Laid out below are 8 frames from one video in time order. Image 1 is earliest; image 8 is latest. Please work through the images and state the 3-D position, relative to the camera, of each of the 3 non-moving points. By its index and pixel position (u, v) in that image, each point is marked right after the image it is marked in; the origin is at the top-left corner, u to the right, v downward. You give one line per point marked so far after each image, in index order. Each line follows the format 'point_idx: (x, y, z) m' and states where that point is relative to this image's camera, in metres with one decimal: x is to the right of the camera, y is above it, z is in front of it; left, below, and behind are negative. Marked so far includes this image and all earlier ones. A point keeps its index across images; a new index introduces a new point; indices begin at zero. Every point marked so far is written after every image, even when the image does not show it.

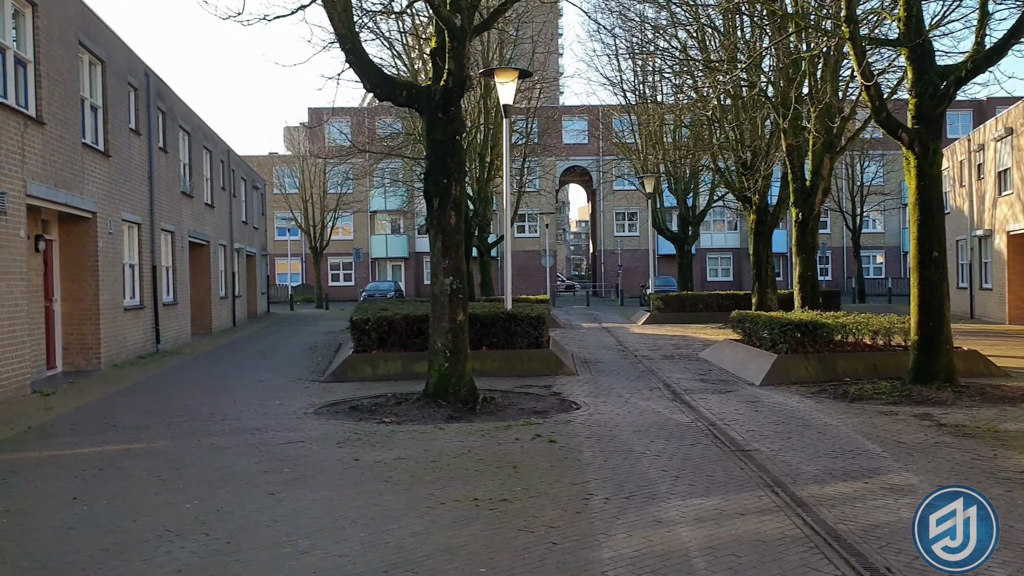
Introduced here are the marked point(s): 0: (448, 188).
0: (-0.7, +1.2, +8.8) m
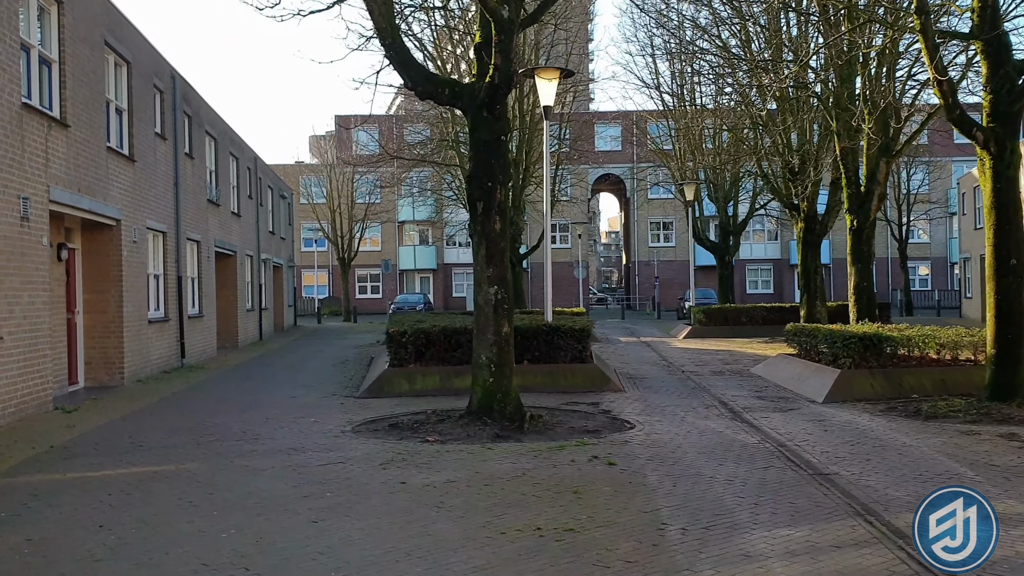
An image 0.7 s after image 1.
0: (-0.2, +1.1, +8.4) m
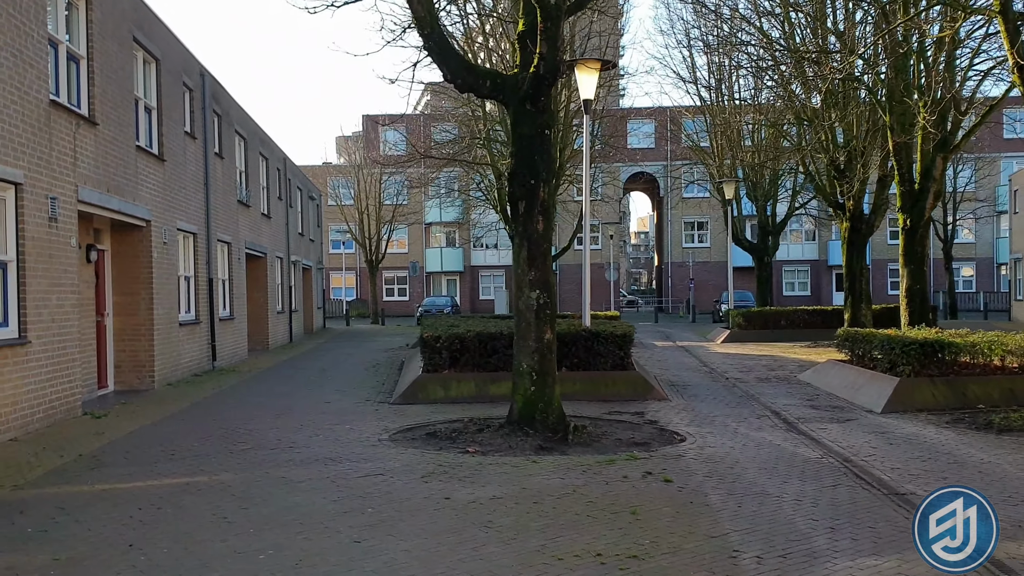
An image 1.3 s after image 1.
0: (+0.3, +1.0, +8.0) m
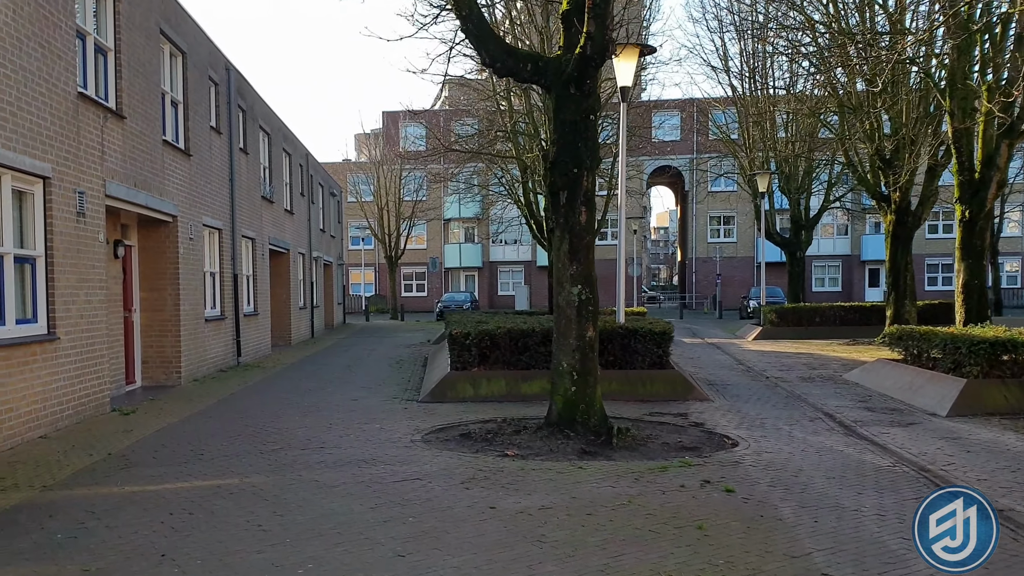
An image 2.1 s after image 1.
0: (+0.7, +1.1, +7.6) m
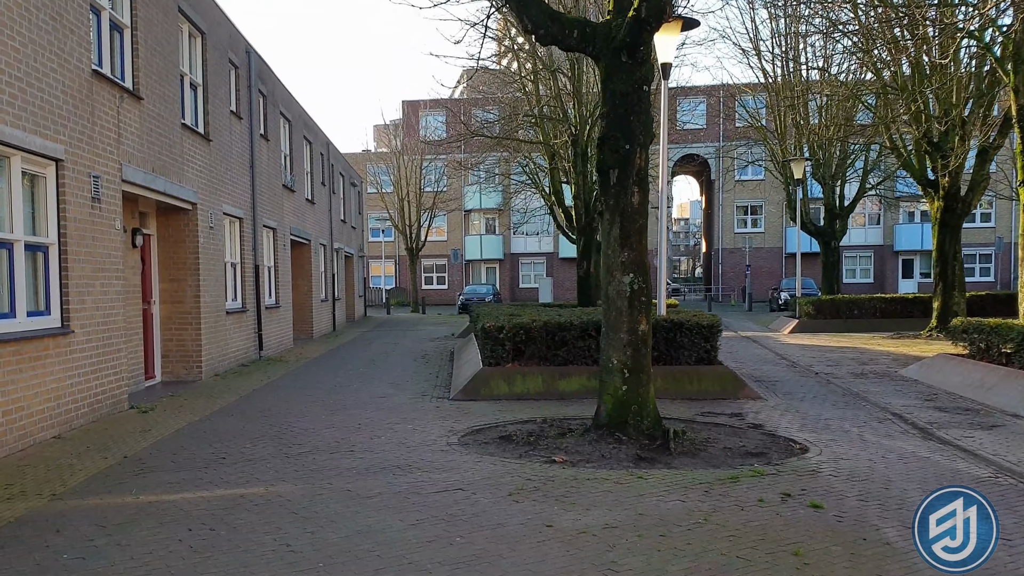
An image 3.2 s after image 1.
0: (+1.1, +1.2, +7.0) m
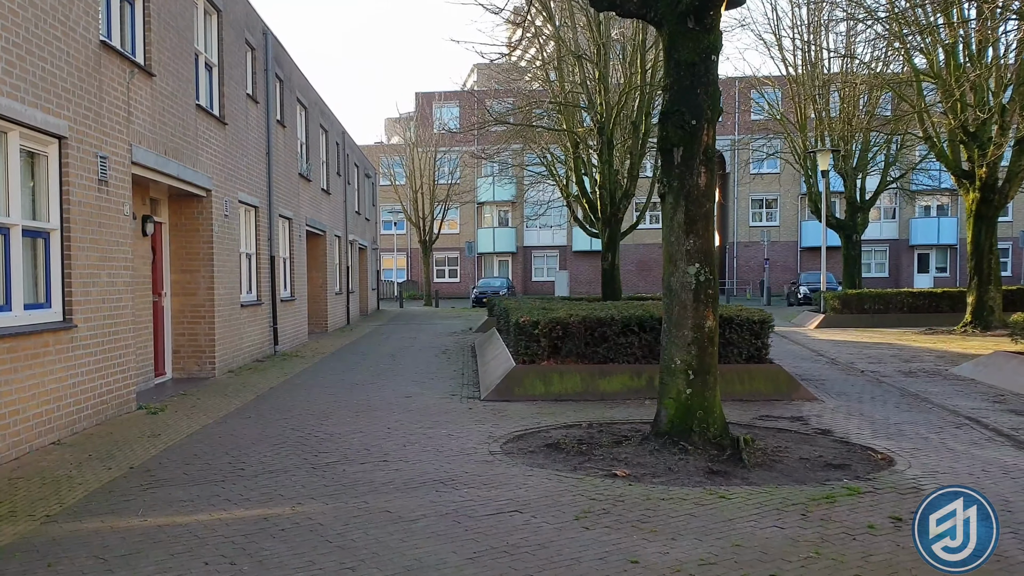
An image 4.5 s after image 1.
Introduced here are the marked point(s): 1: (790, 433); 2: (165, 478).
0: (+1.5, +1.3, +6.2) m
1: (+2.8, -1.3, +7.6) m
2: (-2.5, -1.4, +5.4) m
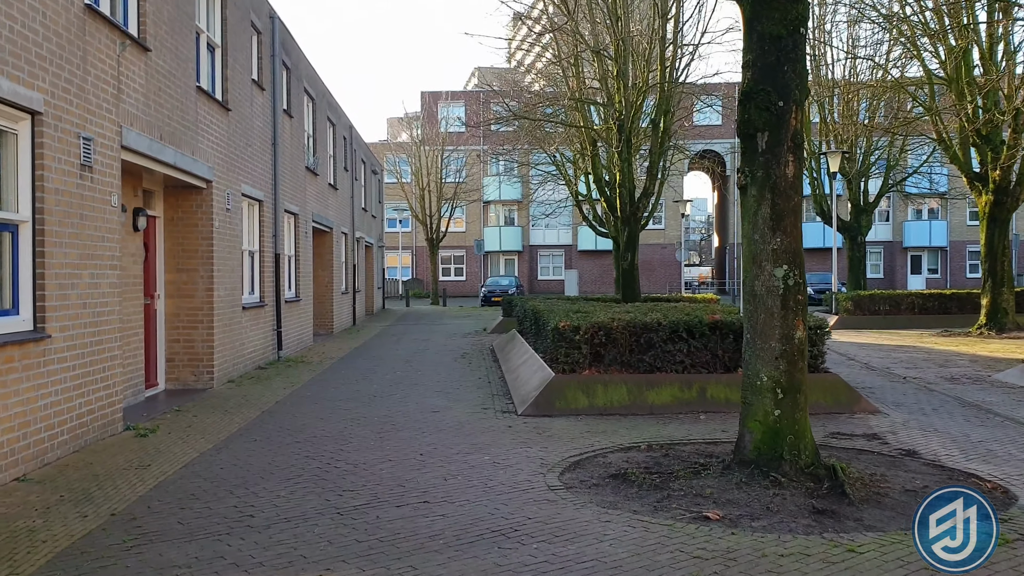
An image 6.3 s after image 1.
0: (+1.9, +1.3, +5.2) m
1: (+3.2, -1.3, +6.5) m
2: (-2.1, -1.4, +4.4) m
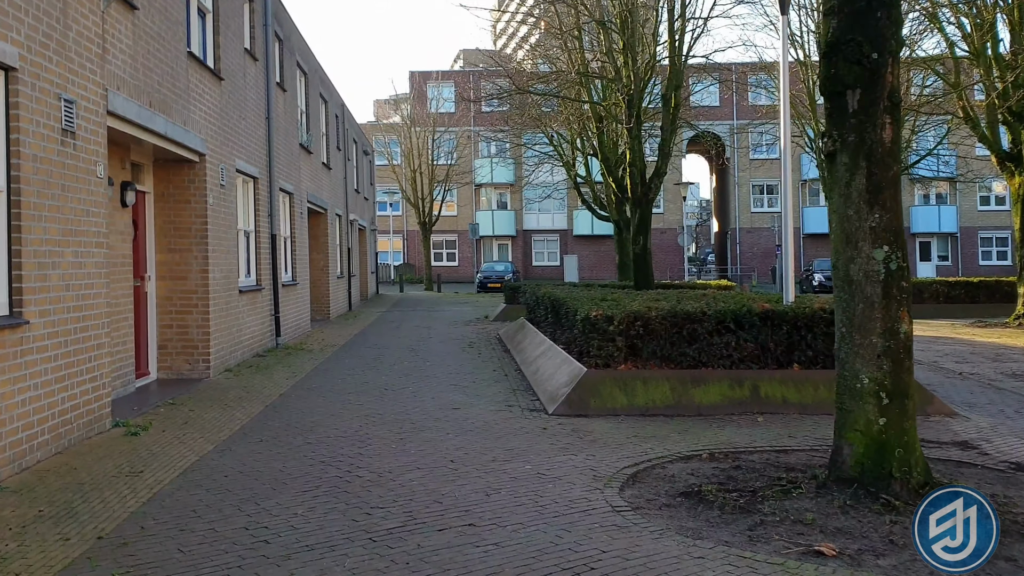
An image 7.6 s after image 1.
0: (+2.3, +1.3, +4.3) m
1: (+3.5, -1.3, +5.8) m
2: (-1.7, -1.3, +3.6) m
